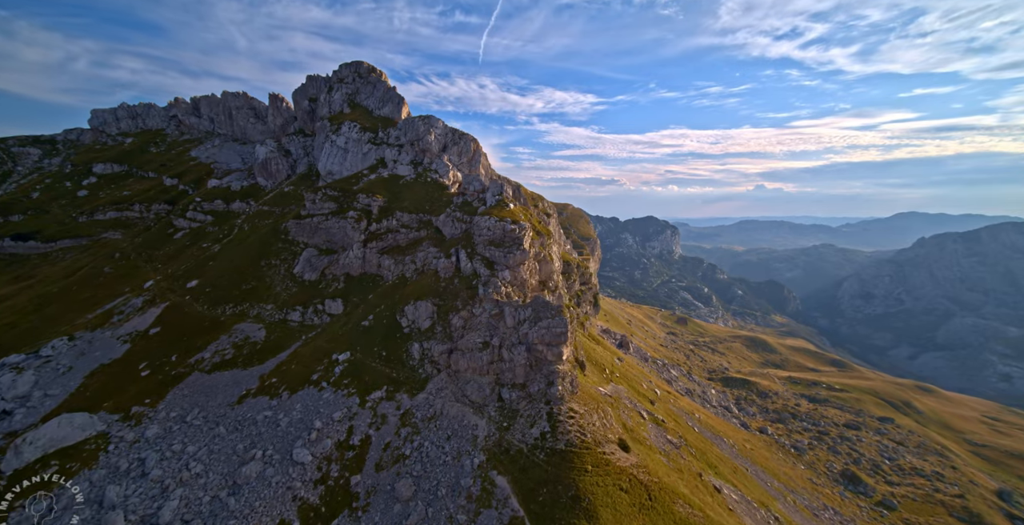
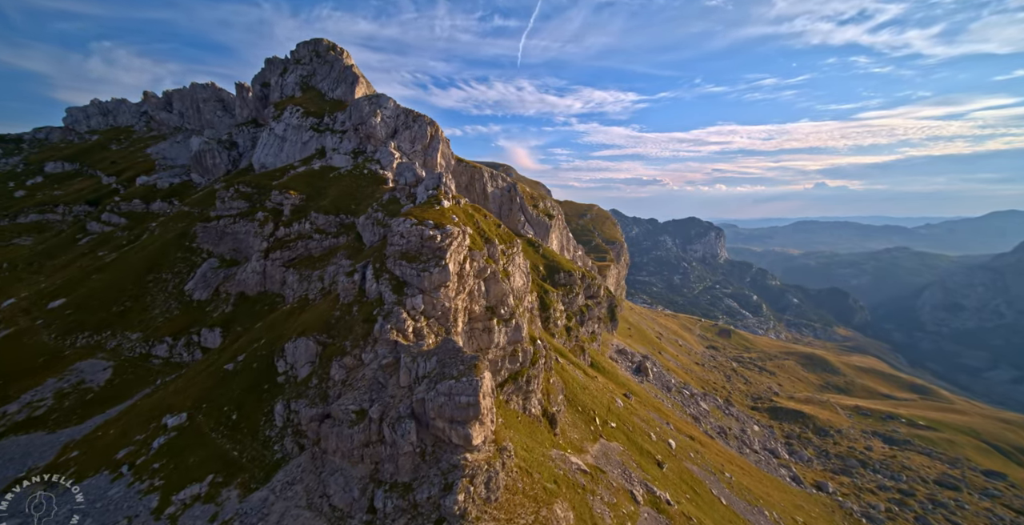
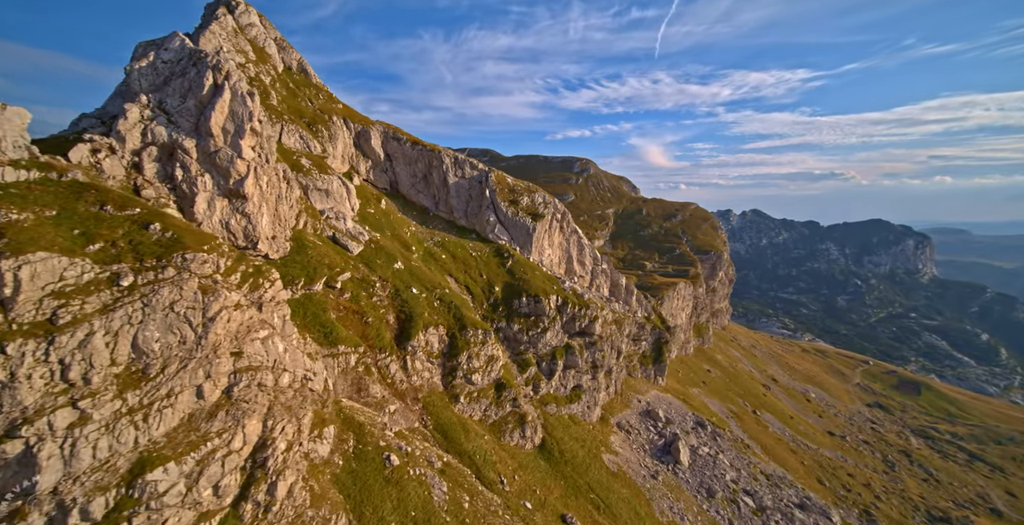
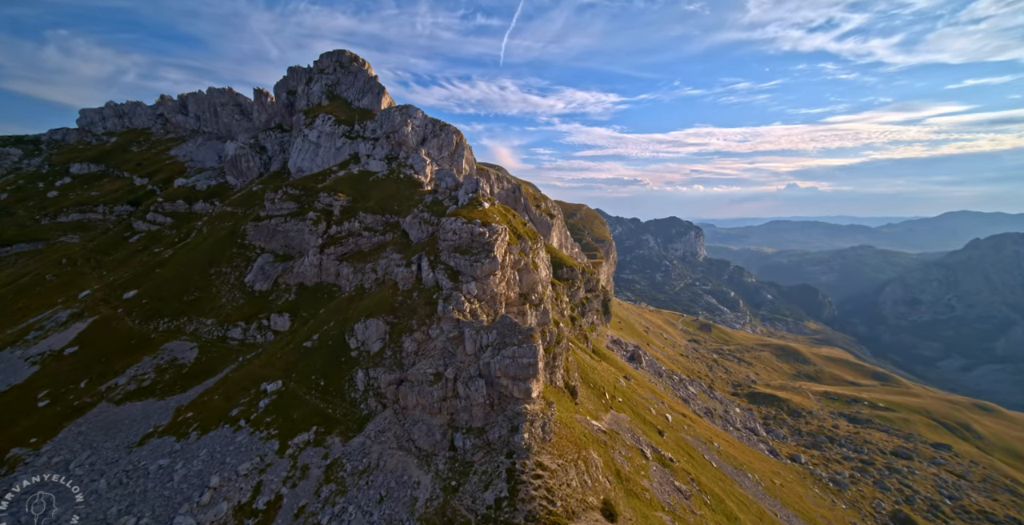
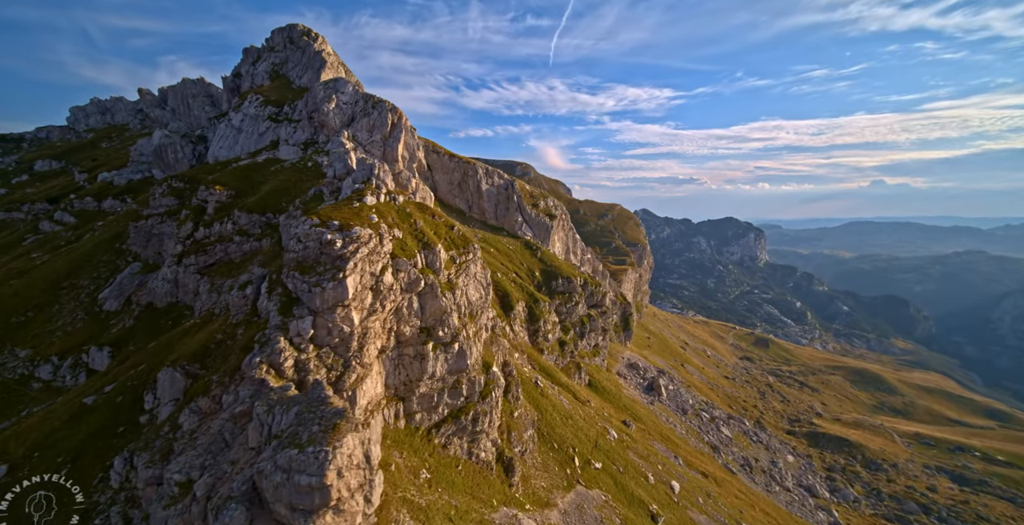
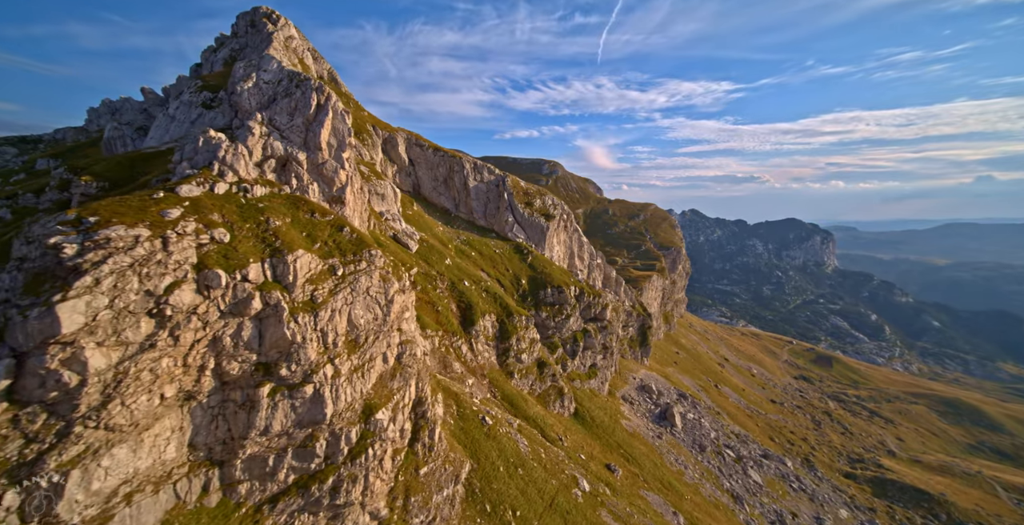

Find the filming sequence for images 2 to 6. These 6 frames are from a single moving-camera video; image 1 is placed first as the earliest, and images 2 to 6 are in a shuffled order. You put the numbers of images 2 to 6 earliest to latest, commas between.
4, 2, 5, 6, 3
